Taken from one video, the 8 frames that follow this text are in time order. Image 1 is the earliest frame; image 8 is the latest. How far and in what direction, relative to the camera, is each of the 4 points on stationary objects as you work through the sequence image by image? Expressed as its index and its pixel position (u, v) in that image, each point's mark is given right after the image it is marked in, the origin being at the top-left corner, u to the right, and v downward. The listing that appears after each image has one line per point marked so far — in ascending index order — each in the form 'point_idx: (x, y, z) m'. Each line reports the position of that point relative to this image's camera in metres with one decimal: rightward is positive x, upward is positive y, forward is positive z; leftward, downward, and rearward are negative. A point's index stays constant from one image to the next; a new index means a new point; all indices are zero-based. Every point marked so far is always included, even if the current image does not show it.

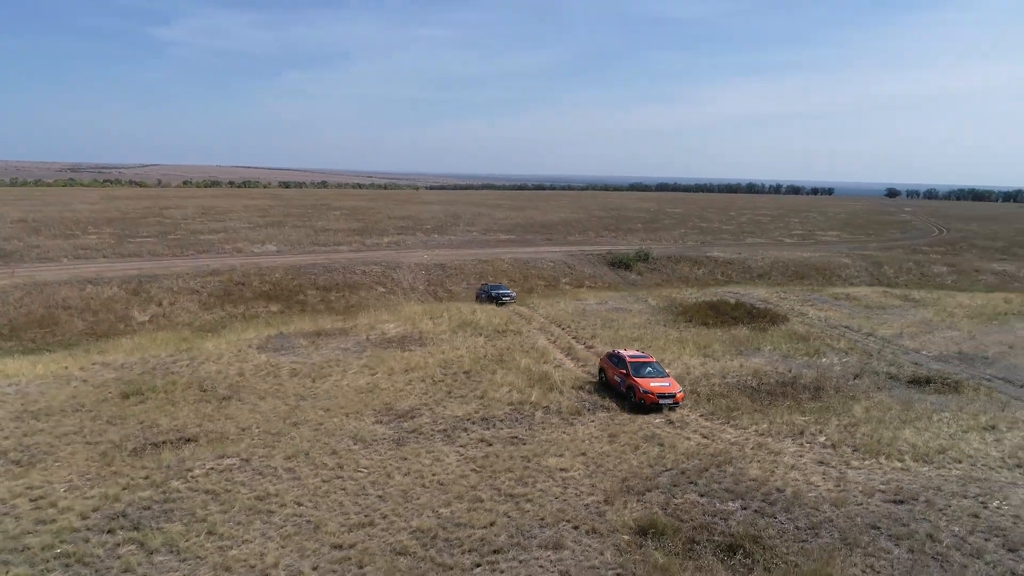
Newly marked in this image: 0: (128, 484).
0: (-8.1, -4.1, +15.1) m
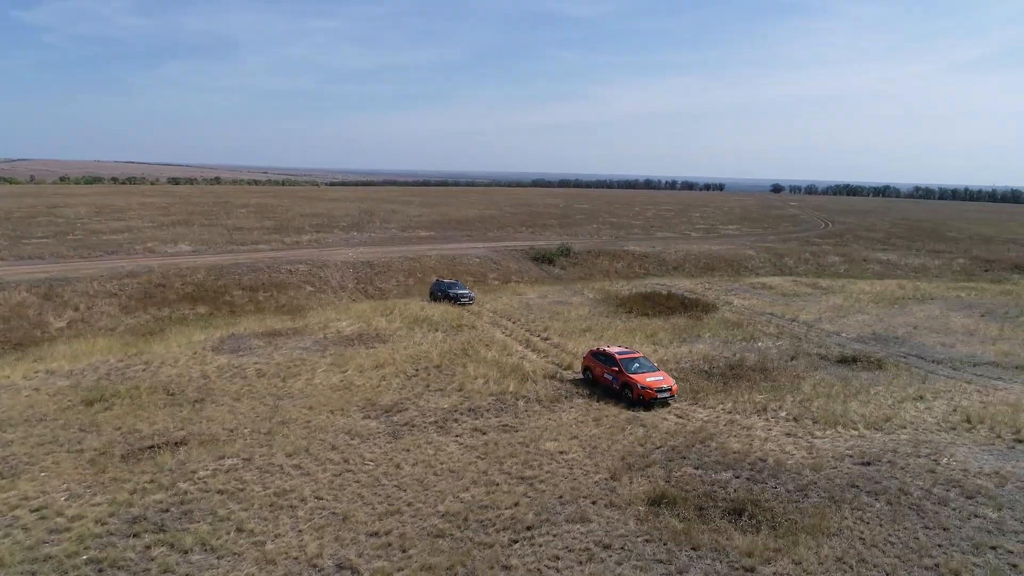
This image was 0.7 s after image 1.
0: (-7.8, -4.2, +14.9) m
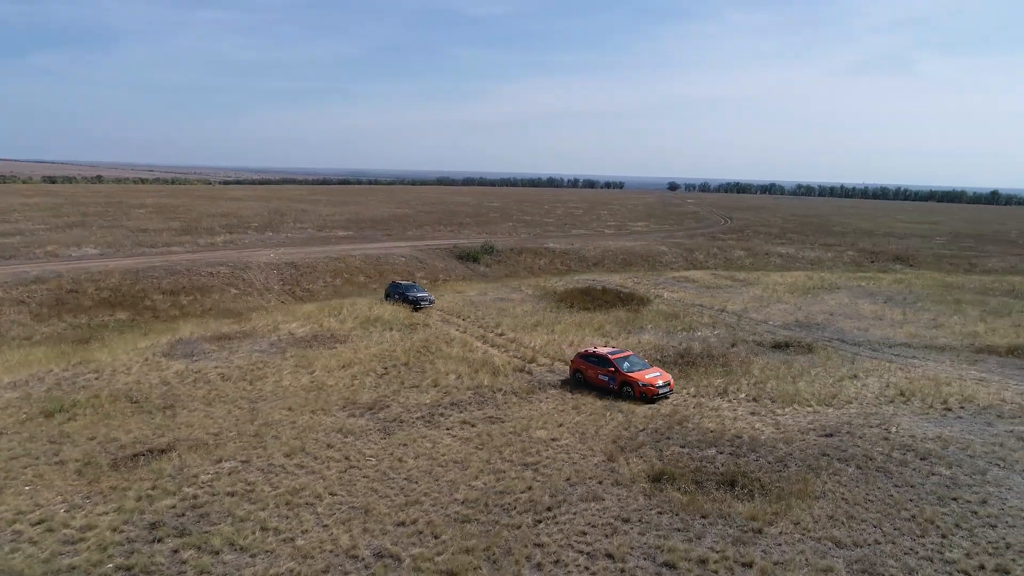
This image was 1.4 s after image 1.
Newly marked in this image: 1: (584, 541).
0: (-7.6, -4.3, +14.7) m
1: (+1.3, -4.5, +12.7) m
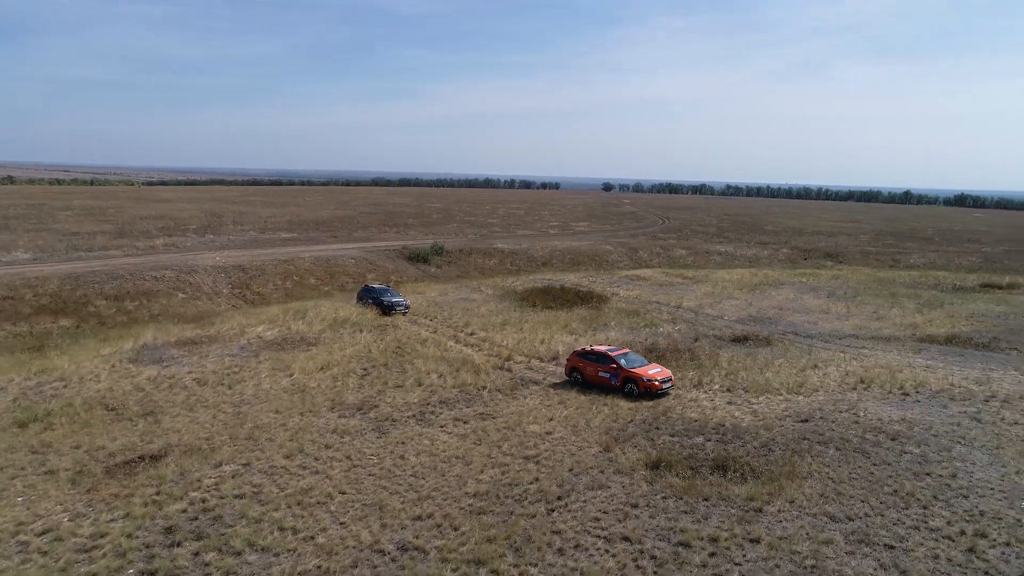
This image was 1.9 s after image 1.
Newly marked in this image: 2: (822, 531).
0: (-7.4, -4.3, +14.5) m
1: (+1.6, -4.4, +13.3) m
2: (+5.6, -4.3, +12.9) m
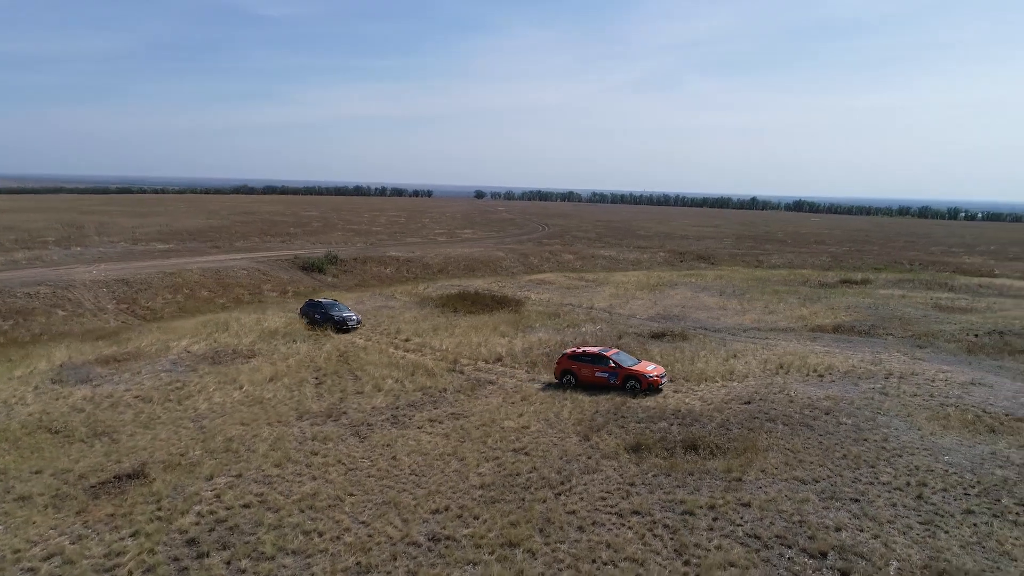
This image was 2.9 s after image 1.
0: (-7.1, -4.6, +14.2) m
1: (+2.0, -4.4, +14.6) m
2: (+5.9, -4.2, +14.9) m
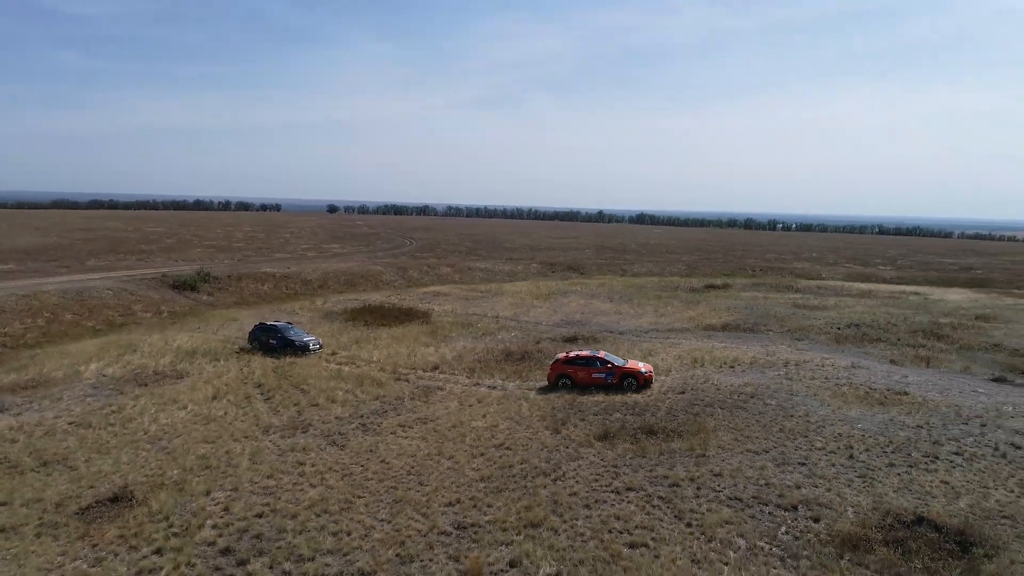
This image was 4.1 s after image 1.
0: (-6.8, -4.8, +14.1) m
1: (+2.1, -4.5, +16.4) m
2: (+5.9, -4.2, +17.4) m
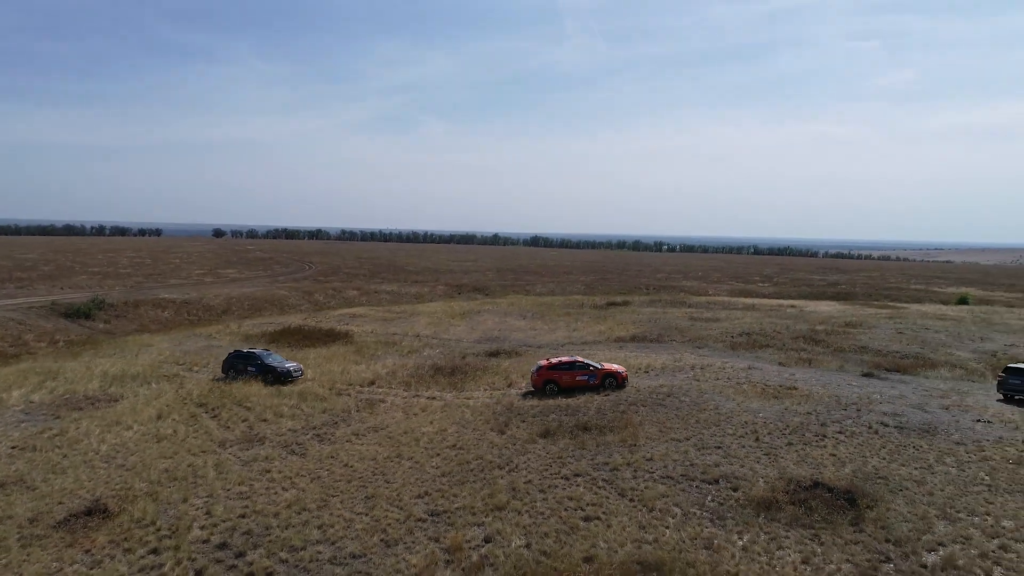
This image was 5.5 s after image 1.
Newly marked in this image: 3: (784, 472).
0: (-7.3, -5.2, +14.9) m
1: (+1.0, -4.8, +18.5) m
2: (+4.7, -4.4, +20.1) m
3: (+6.8, -4.6, +18.0) m
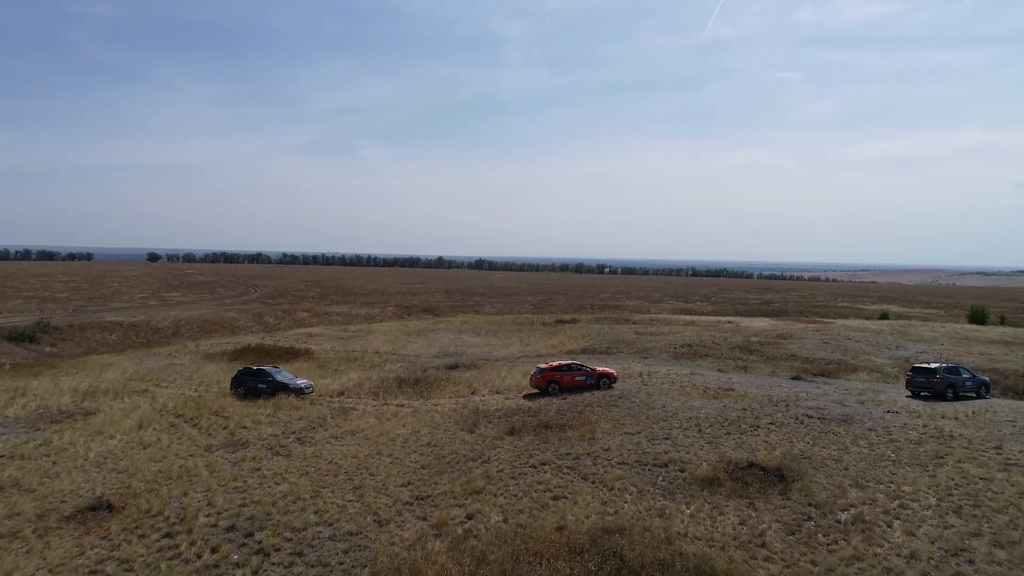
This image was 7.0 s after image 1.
0: (-7.8, -5.4, +16.4) m
1: (+0.3, -5.0, +20.6) m
2: (+3.7, -4.7, +22.5) m
3: (+6.0, -4.8, +20.5) m
